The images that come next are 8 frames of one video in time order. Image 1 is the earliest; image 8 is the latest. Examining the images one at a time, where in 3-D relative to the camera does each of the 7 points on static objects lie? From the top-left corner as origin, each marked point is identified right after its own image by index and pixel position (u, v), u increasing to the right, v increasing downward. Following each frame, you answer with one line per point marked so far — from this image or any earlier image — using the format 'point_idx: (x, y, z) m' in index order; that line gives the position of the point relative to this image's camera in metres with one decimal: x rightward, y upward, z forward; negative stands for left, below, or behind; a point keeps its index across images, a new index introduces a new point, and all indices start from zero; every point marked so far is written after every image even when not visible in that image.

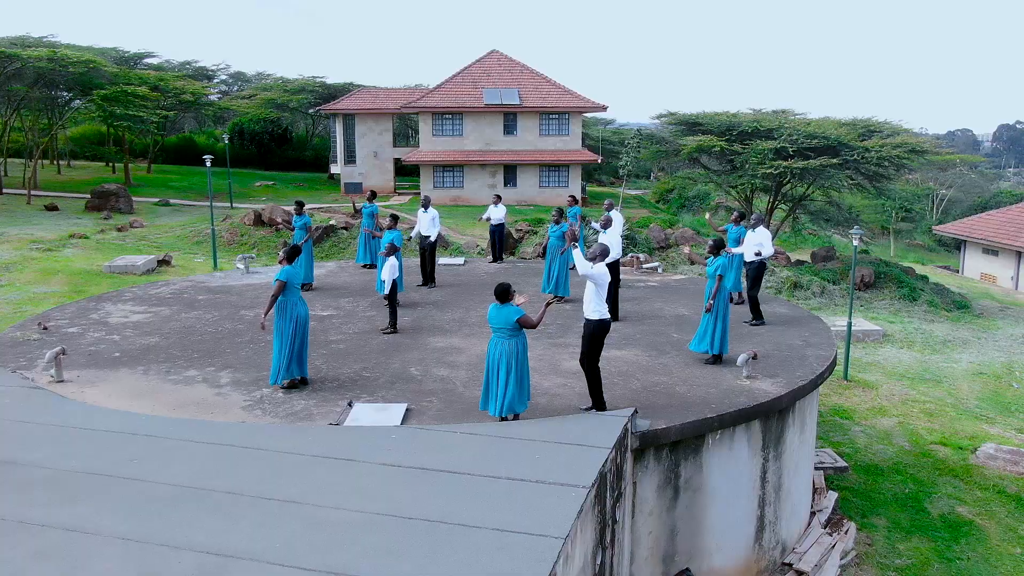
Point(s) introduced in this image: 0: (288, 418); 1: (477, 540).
0: (-1.8, -1.0, +7.3) m
1: (-0.2, -1.3, +4.9) m
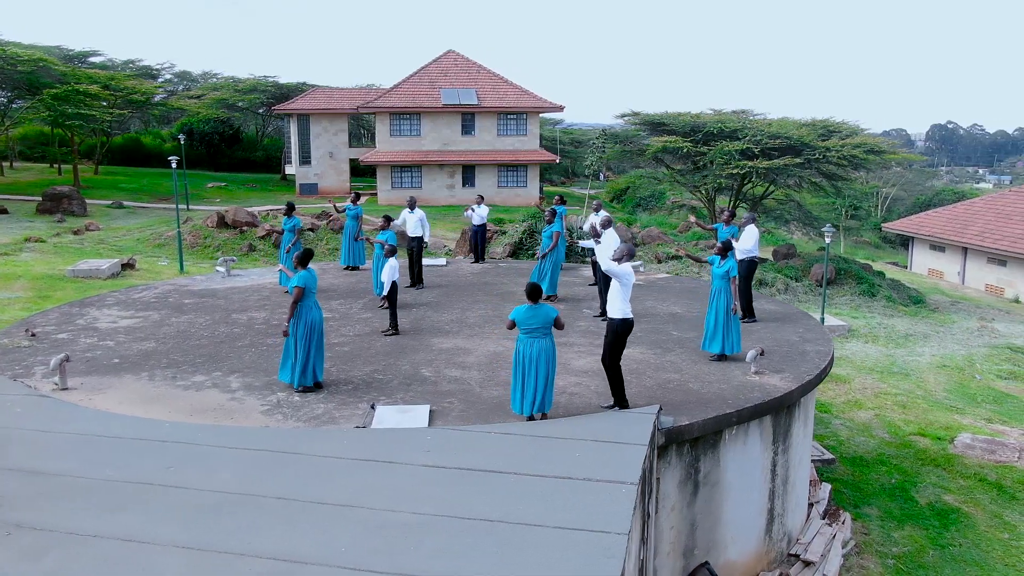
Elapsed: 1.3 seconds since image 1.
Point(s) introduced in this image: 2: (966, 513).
0: (-1.6, -1.1, +7.2) m
1: (+0.2, -1.3, +5.0) m
2: (+5.3, -2.6, +10.6) m
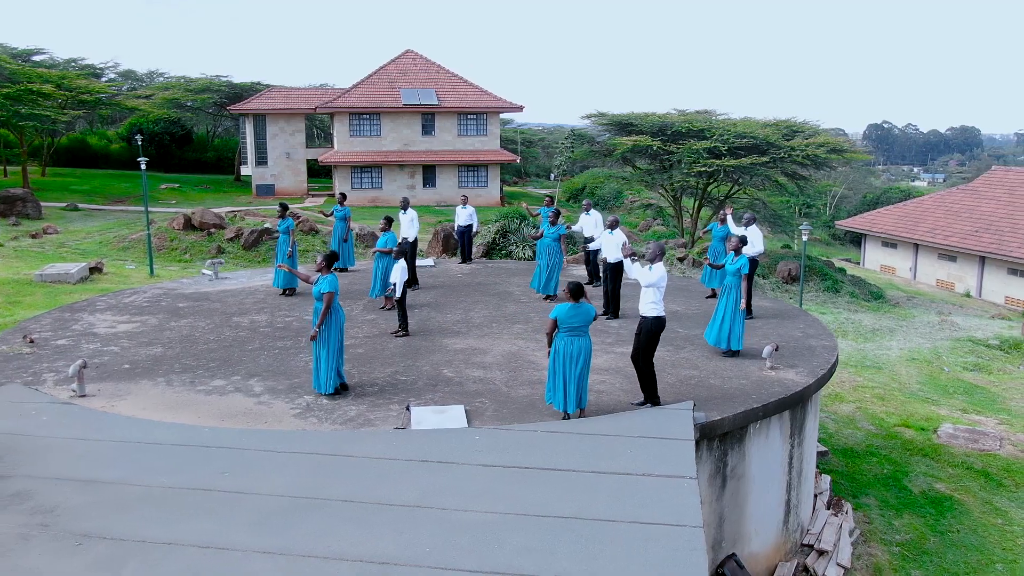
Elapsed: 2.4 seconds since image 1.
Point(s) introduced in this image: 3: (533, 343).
0: (-1.3, -1.1, +7.2) m
1: (+0.6, -1.3, +5.0) m
2: (+5.3, -2.5, +11.0) m
3: (+0.2, -0.6, +9.8) m
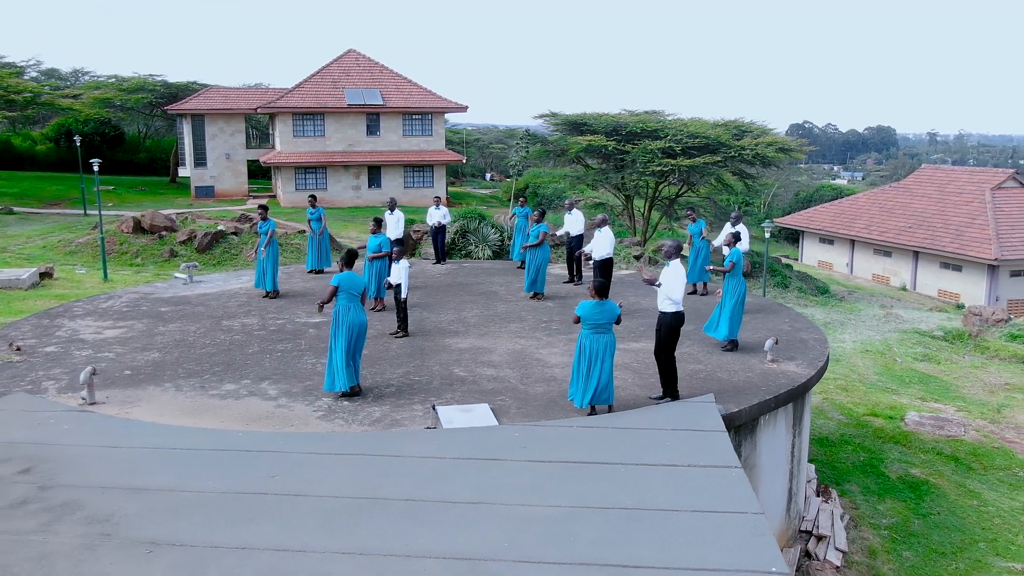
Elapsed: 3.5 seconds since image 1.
0: (-1.0, -1.1, +7.2) m
1: (+1.0, -1.3, +5.2) m
2: (+5.3, -2.5, +11.4) m
3: (+0.3, -0.6, +9.9) m
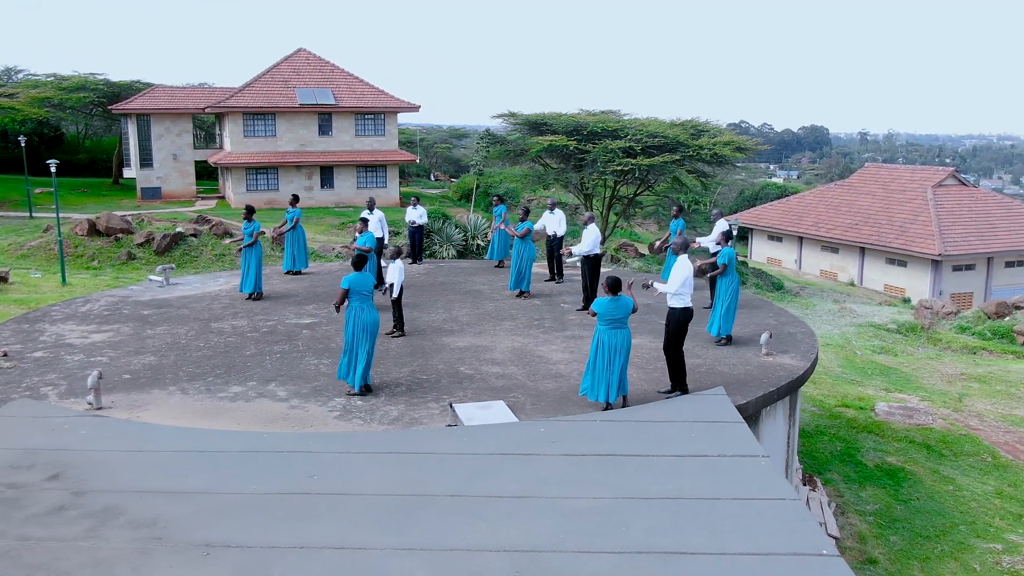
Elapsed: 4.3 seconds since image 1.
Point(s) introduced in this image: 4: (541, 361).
0: (-0.9, -1.1, +7.2) m
1: (+1.3, -1.3, +5.3) m
2: (+5.2, -2.4, +11.9) m
3: (+0.2, -0.6, +10.0) m
4: (+0.3, -0.7, +9.0) m
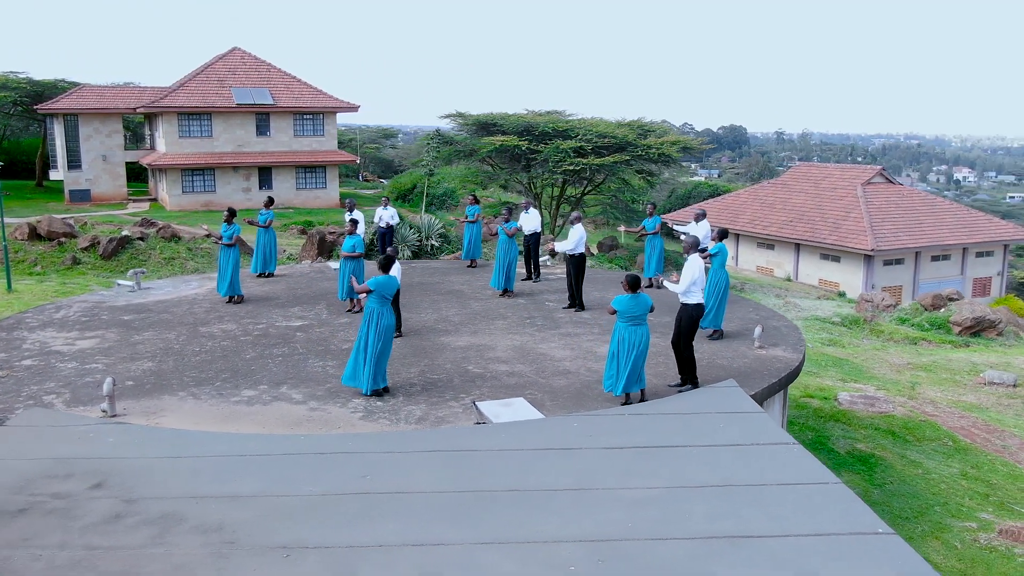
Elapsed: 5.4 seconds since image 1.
0: (-0.7, -1.1, +7.3) m
1: (+1.6, -1.3, +5.6) m
2: (+5.0, -2.3, +12.4) m
3: (+0.2, -0.5, +10.1) m
4: (+0.3, -0.7, +9.2) m
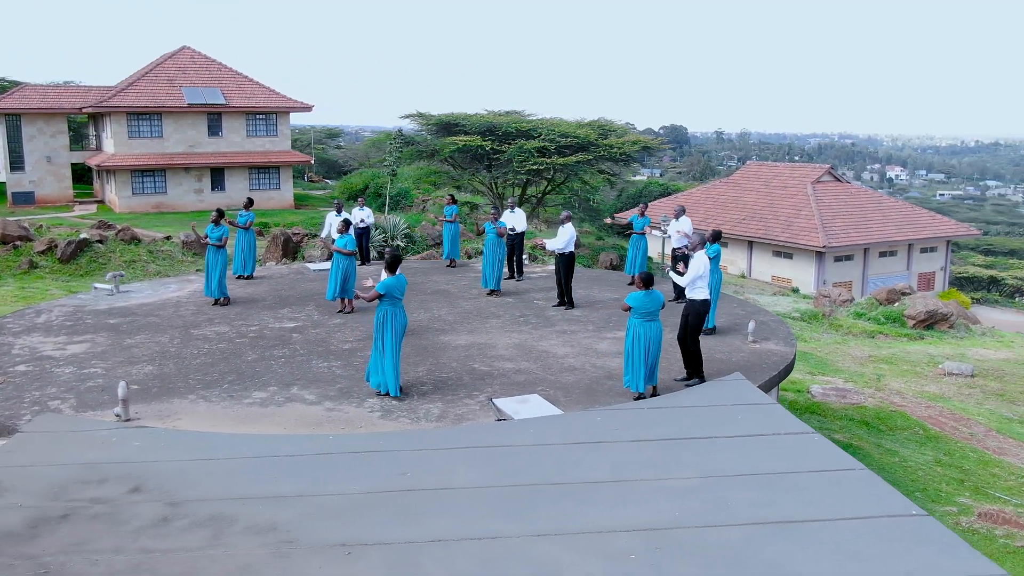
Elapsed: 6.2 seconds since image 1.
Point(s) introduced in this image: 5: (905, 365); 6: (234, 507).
0: (-0.5, -1.1, +7.3) m
1: (+1.9, -1.2, +5.8) m
2: (+4.8, -2.2, +12.8) m
3: (+0.2, -0.5, +10.2) m
4: (+0.4, -0.7, +9.3) m
5: (+7.9, -1.6, +18.5) m
6: (-1.6, -1.3, +5.4) m
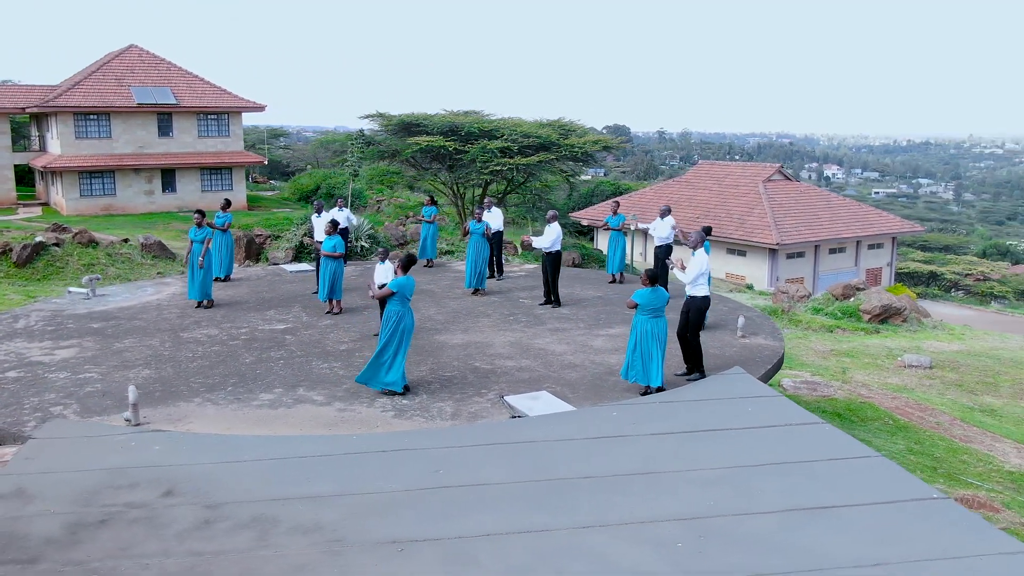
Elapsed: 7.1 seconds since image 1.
0: (-0.4, -1.1, +7.4) m
1: (+2.1, -1.2, +6.0) m
2: (+4.6, -2.1, +13.2) m
3: (+0.1, -0.5, +10.3) m
4: (+0.4, -0.7, +9.4) m
5: (+7.4, -1.5, +19.1) m
6: (-1.4, -1.3, +5.4) m
